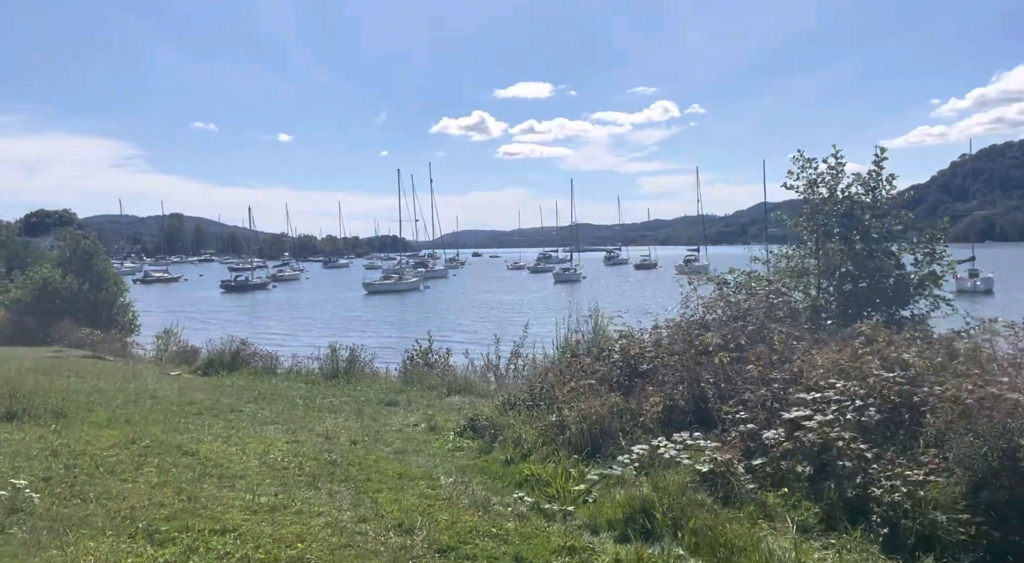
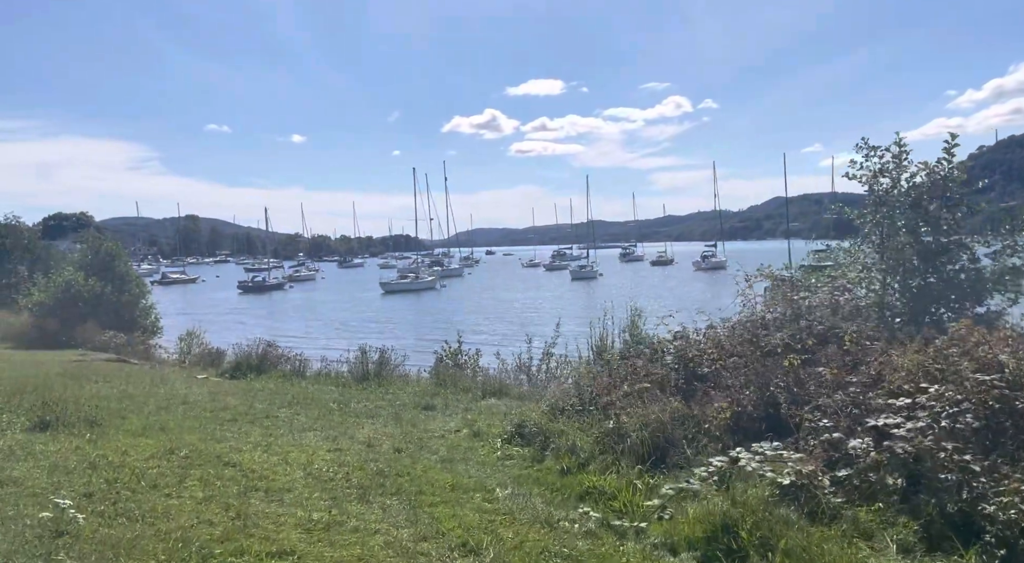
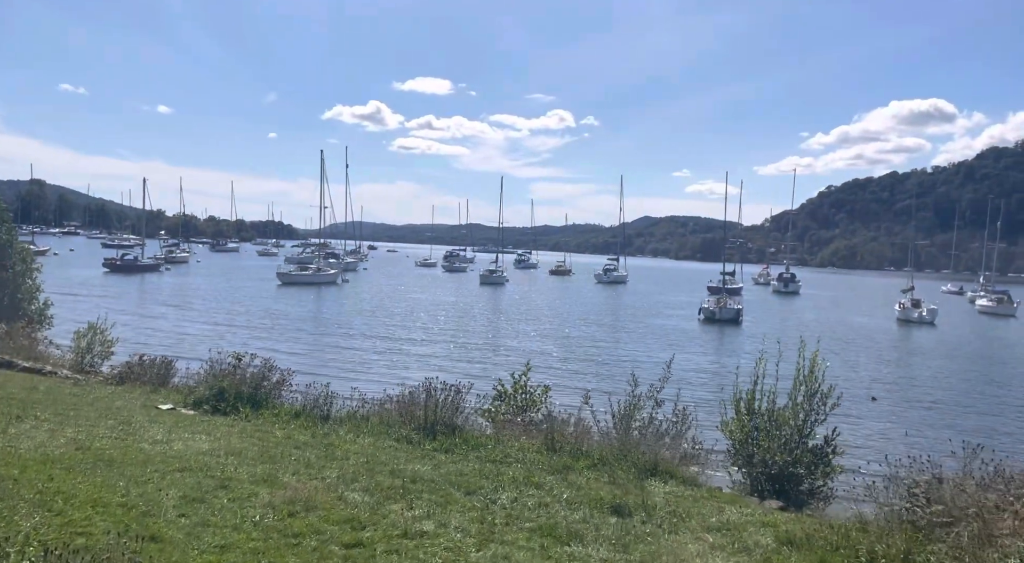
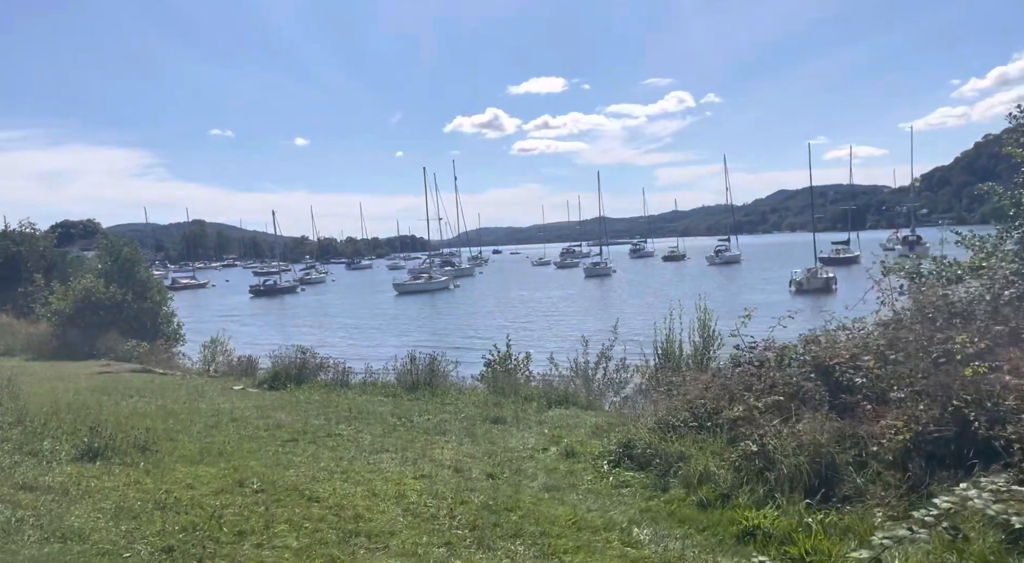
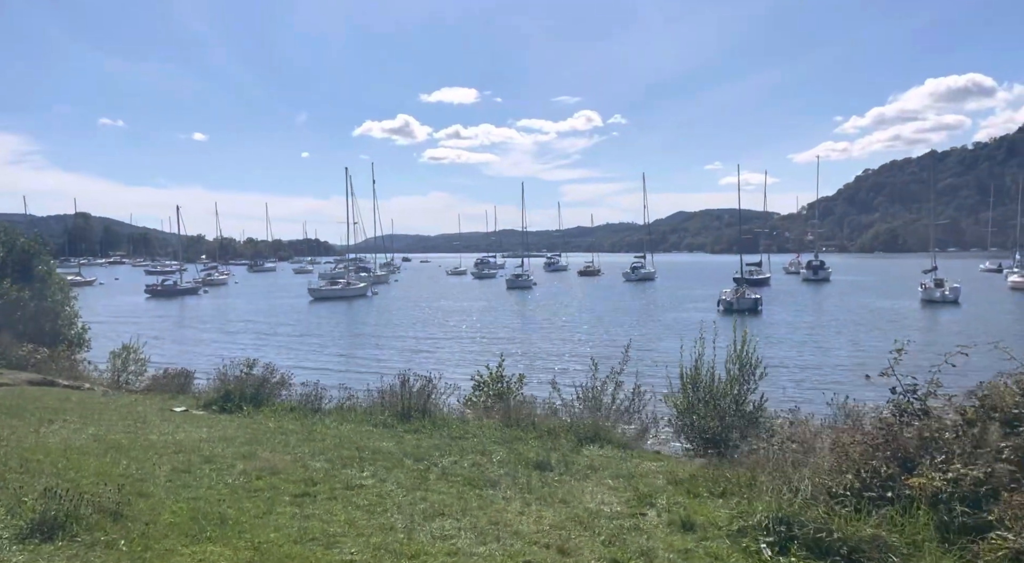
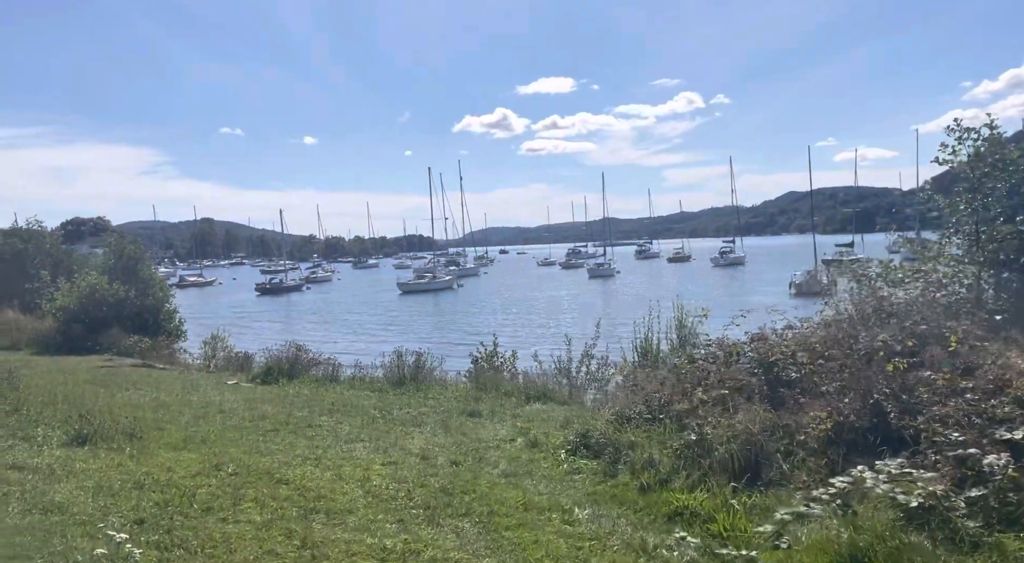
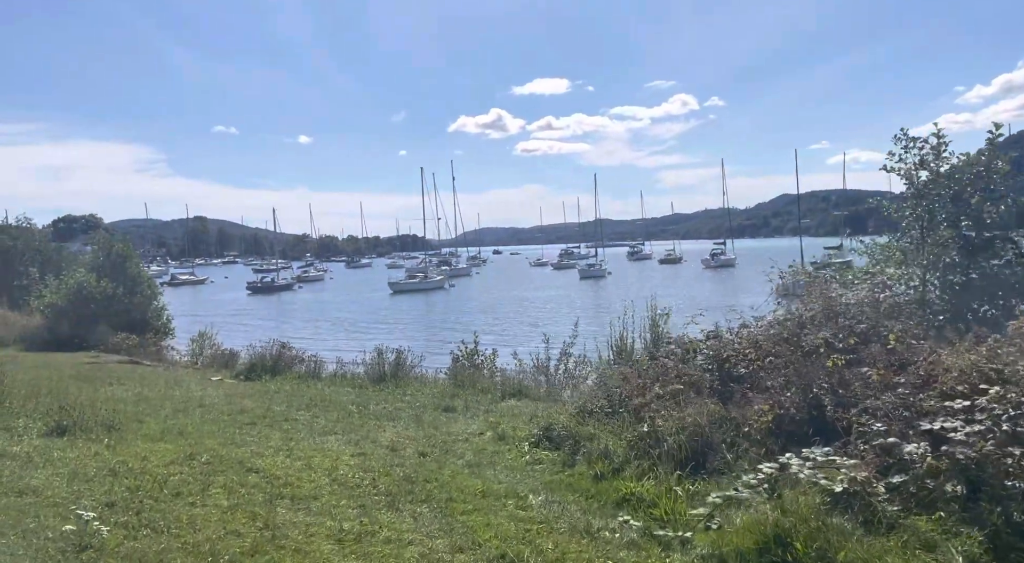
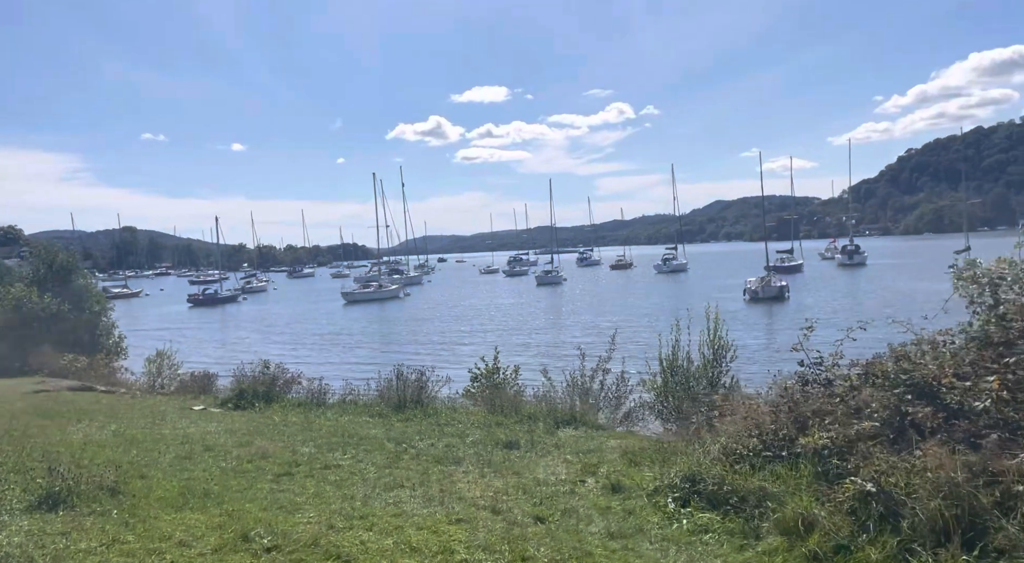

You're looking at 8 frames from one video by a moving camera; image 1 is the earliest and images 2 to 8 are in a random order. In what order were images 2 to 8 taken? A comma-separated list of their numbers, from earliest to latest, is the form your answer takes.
2, 7, 6, 4, 8, 5, 3
